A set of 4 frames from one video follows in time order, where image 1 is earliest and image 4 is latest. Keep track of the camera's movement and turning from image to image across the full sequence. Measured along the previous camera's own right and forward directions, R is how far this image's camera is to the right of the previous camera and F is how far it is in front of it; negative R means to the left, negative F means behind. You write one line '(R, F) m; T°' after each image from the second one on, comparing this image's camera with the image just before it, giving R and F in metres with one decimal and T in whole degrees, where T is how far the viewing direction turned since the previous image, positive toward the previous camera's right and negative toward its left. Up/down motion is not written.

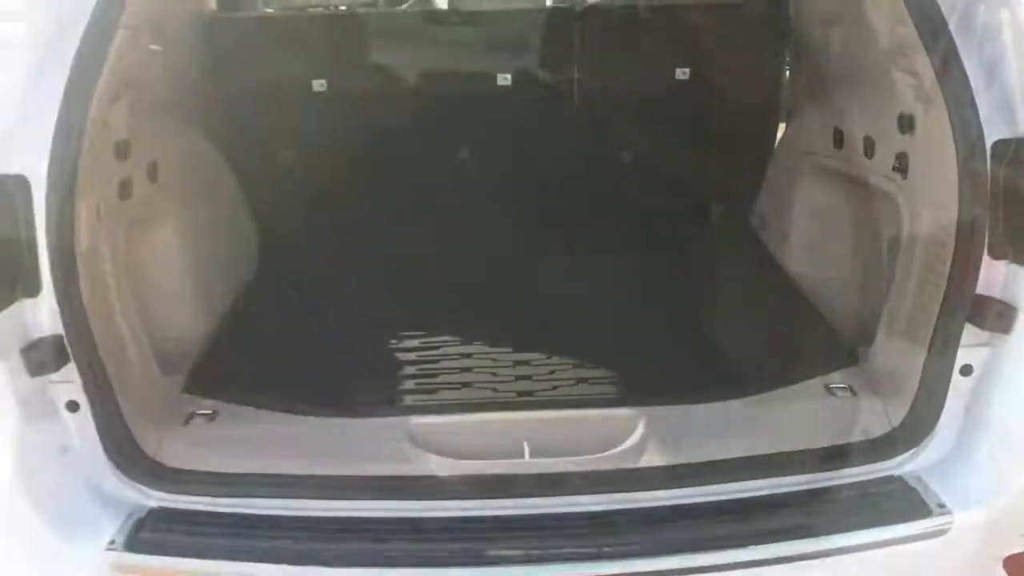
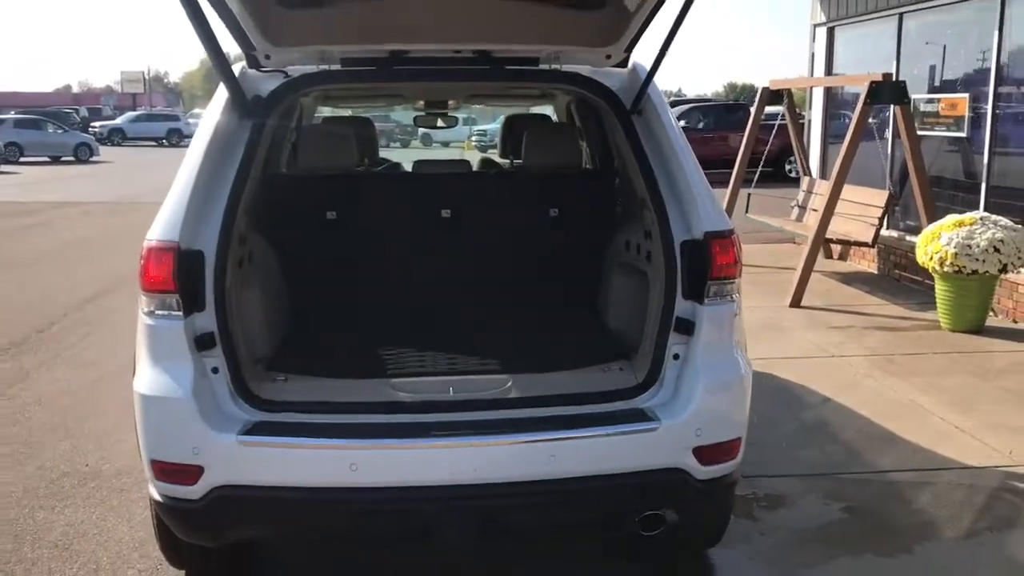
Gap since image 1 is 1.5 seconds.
(+0.1, -1.4) m; +3°
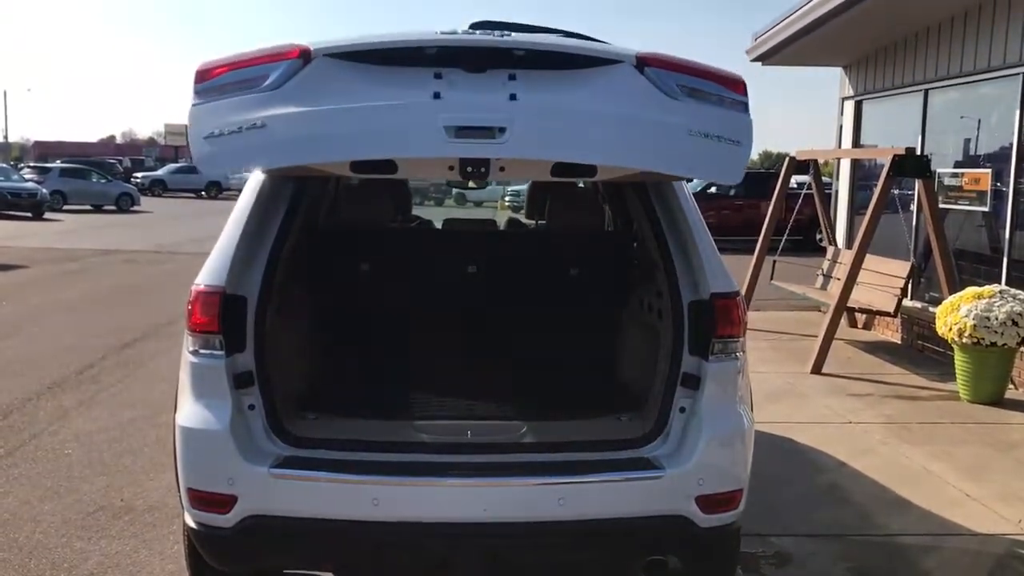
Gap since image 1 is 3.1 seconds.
(0.0, -0.2) m; -2°
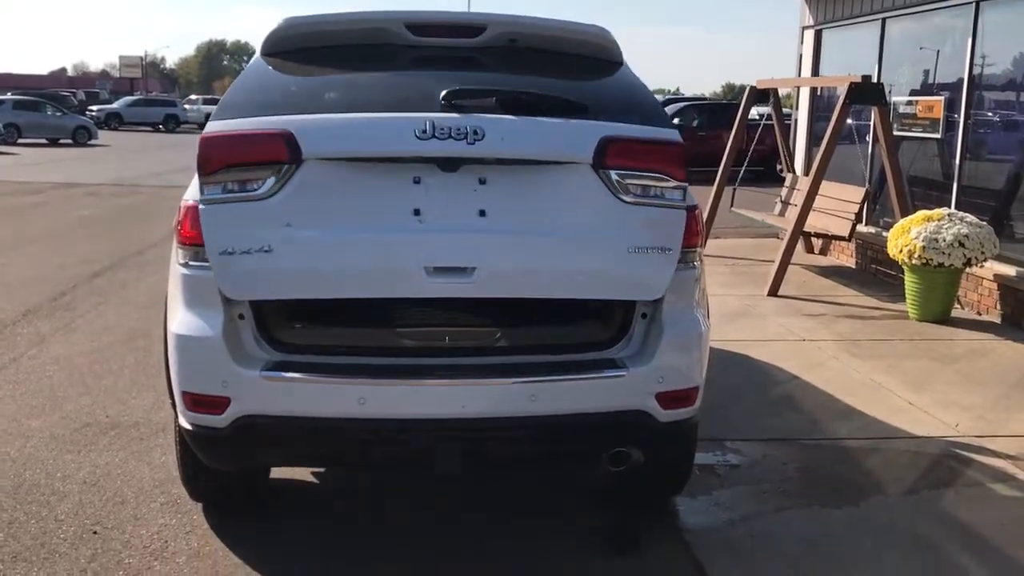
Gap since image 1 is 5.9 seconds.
(0.0, -0.2) m; +2°
